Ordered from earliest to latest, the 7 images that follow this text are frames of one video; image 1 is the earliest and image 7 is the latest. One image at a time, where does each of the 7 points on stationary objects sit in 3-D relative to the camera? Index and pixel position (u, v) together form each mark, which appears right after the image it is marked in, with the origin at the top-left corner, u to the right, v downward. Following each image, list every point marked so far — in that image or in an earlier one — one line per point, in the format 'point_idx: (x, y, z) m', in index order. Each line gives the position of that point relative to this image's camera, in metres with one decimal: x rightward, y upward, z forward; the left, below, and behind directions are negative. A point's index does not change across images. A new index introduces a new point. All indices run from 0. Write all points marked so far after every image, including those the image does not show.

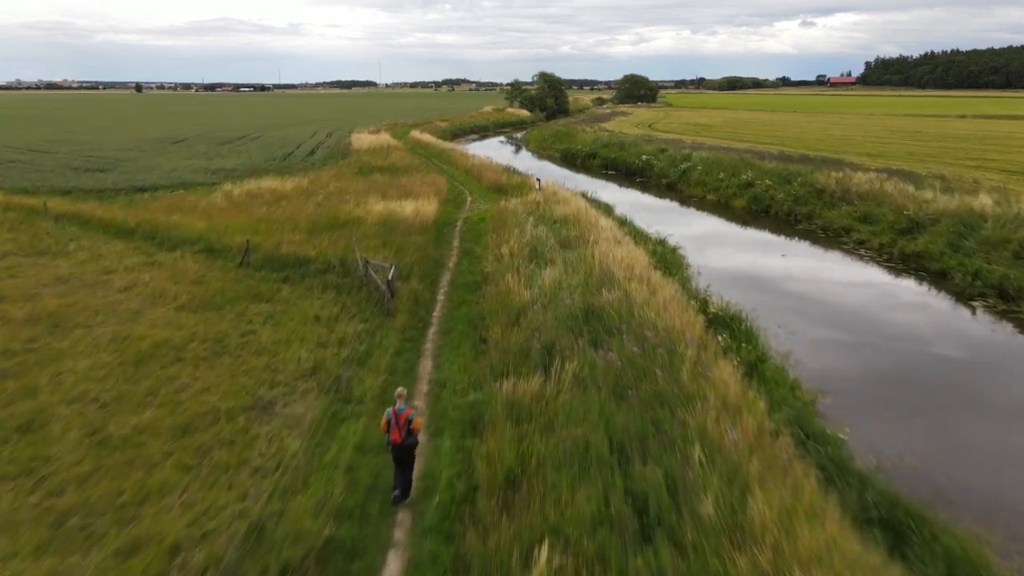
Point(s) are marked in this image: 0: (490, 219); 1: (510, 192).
0: (-0.5, +1.5, +14.6) m
1: (-0.1, +2.5, +18.0) m
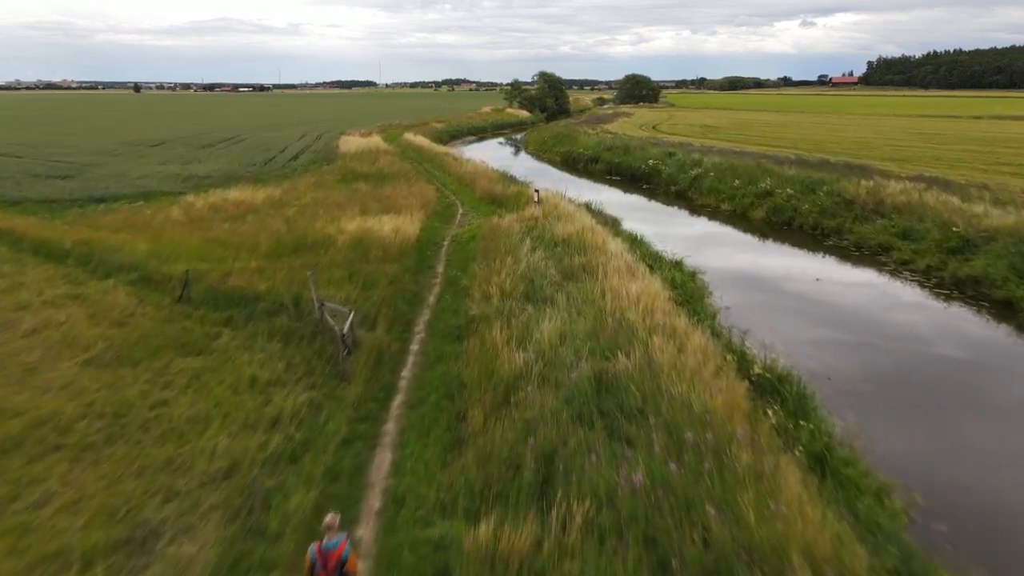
0: (-0.6, +1.0, +12.7) m
1: (-0.2, +1.9, +16.0) m
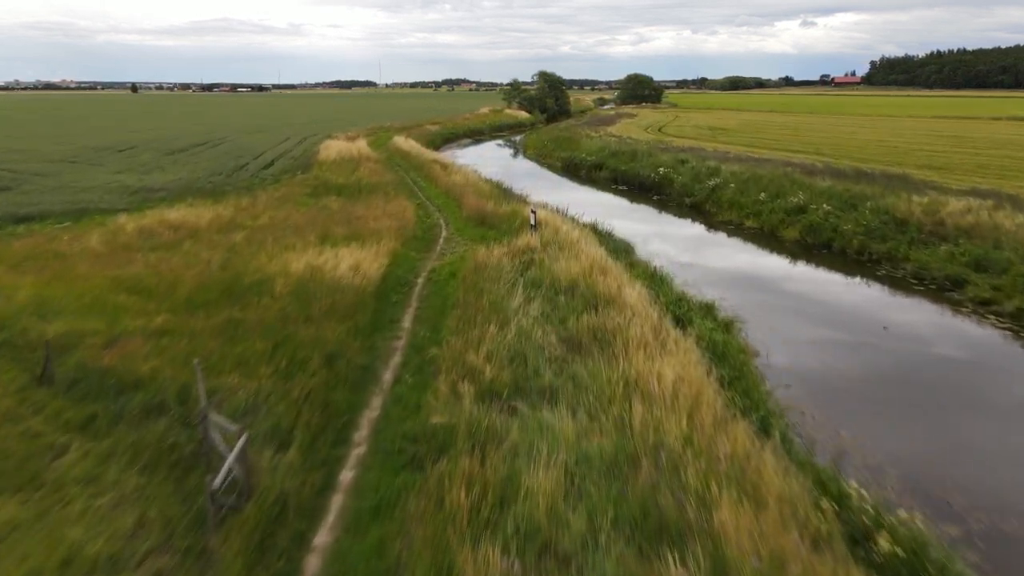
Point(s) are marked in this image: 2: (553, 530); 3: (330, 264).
0: (-0.8, +0.1, +10.1) m
1: (-0.3, +1.1, +13.4) m
2: (+0.3, -1.5, +4.1) m
3: (-2.8, +0.4, +10.0) m
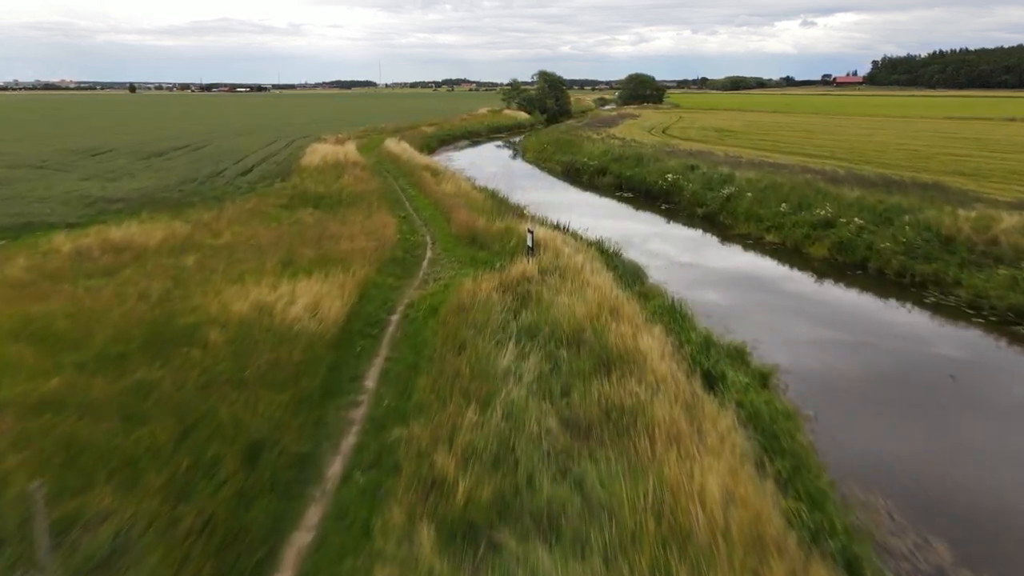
0: (-0.9, -0.4, +8.3) m
1: (-0.4, +0.6, +11.7) m
2: (+0.1, -2.0, +2.4) m
3: (-2.9, -0.2, +8.3) m
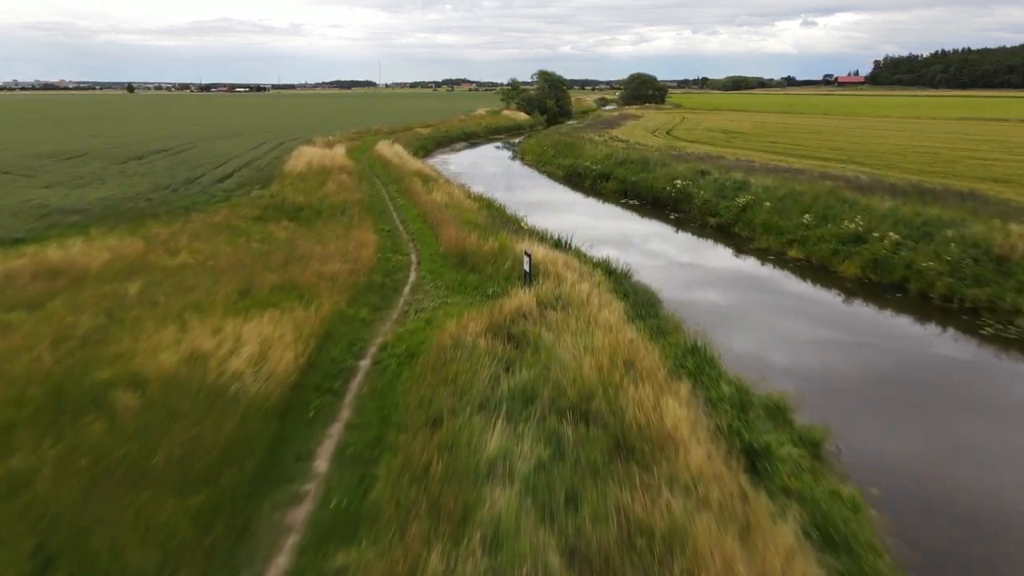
0: (-1.0, -0.9, +6.8) m
1: (-0.5, +0.1, +10.2) m
2: (+0.1, -2.5, +0.8) m
3: (-3.0, -0.7, +6.7) m
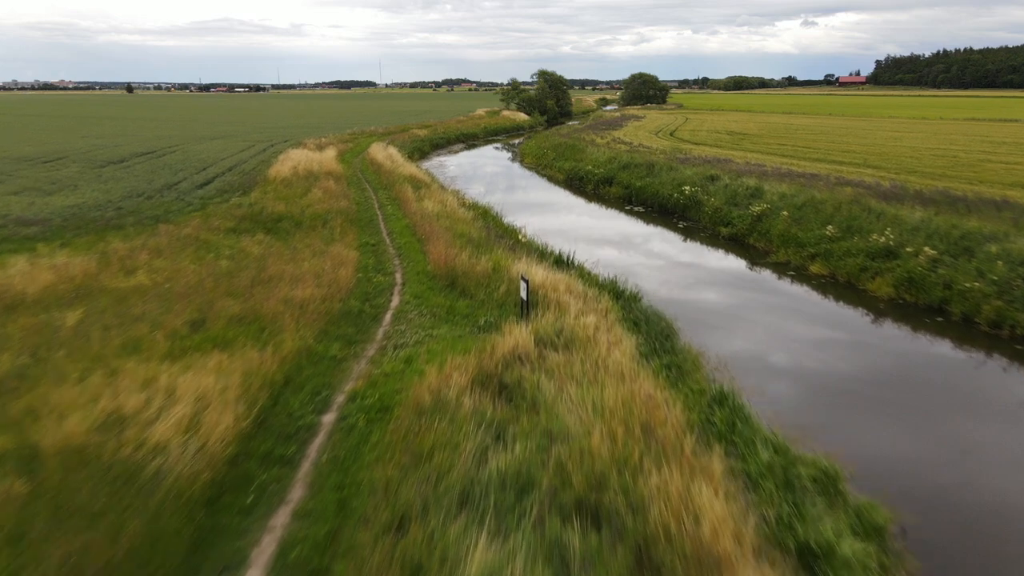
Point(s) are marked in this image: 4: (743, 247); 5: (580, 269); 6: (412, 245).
0: (-1.1, -1.3, +5.6) m
1: (-0.6, -0.3, +8.9) m
2: (0.0, -2.9, -0.4) m
3: (-3.1, -1.0, +5.5) m
4: (+5.8, +1.0, +16.3) m
5: (+1.2, +0.3, +10.8) m
6: (-1.9, +0.9, +12.6) m
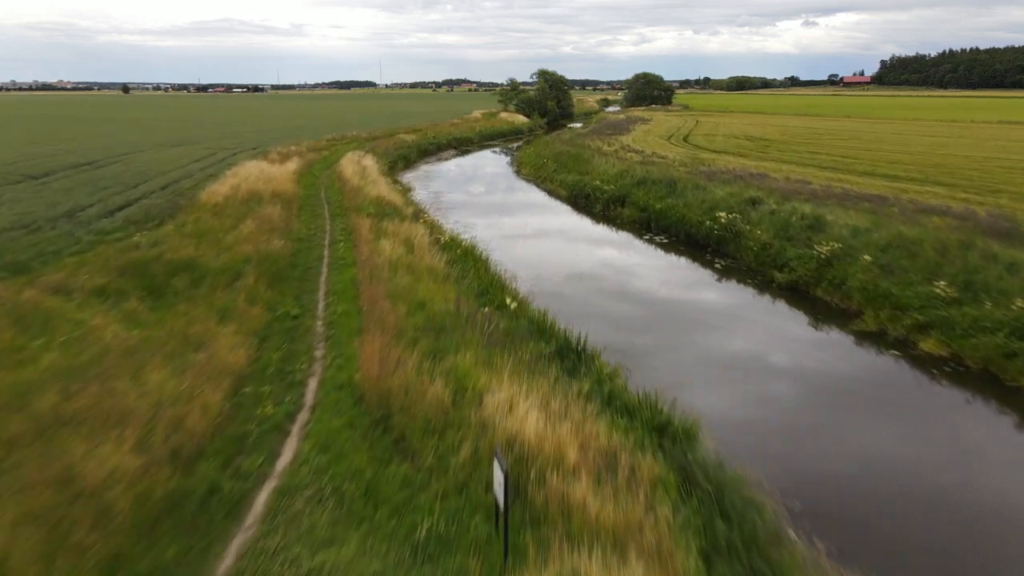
0: (-1.3, -2.5, +1.5) m
1: (-0.8, -1.5, +4.9) m
2: (-0.2, -4.1, -4.5) m
3: (-3.3, -2.3, +1.5) m
4: (+5.5, -0.2, +12.2) m
5: (+0.9, -0.9, +6.8) m
6: (-2.2, -0.4, +8.6) m
